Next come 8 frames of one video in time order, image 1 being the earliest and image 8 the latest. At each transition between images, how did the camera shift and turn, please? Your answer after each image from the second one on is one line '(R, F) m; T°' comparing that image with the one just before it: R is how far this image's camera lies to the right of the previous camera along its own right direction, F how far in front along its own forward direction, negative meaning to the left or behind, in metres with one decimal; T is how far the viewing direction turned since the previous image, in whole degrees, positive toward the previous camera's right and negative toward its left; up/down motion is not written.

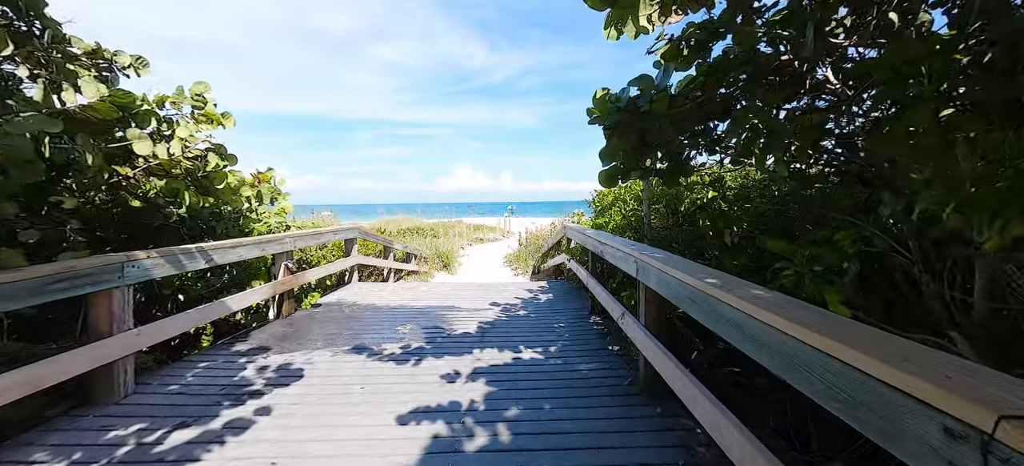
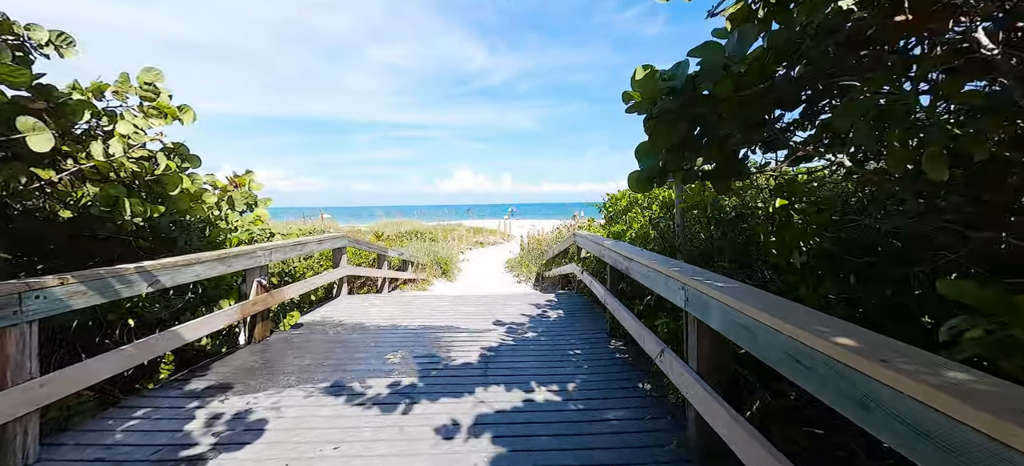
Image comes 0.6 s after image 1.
(-0.1, +0.4) m; 0°
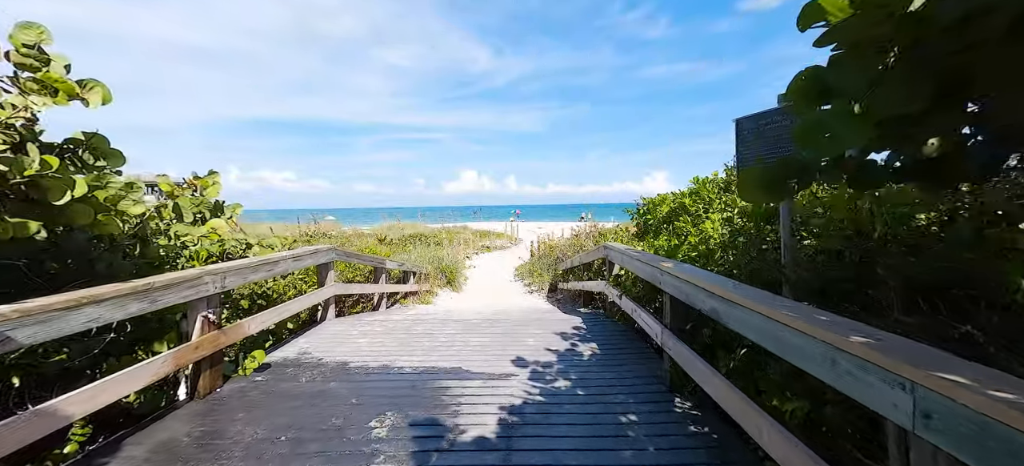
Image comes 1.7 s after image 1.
(-0.1, +0.7) m; -1°
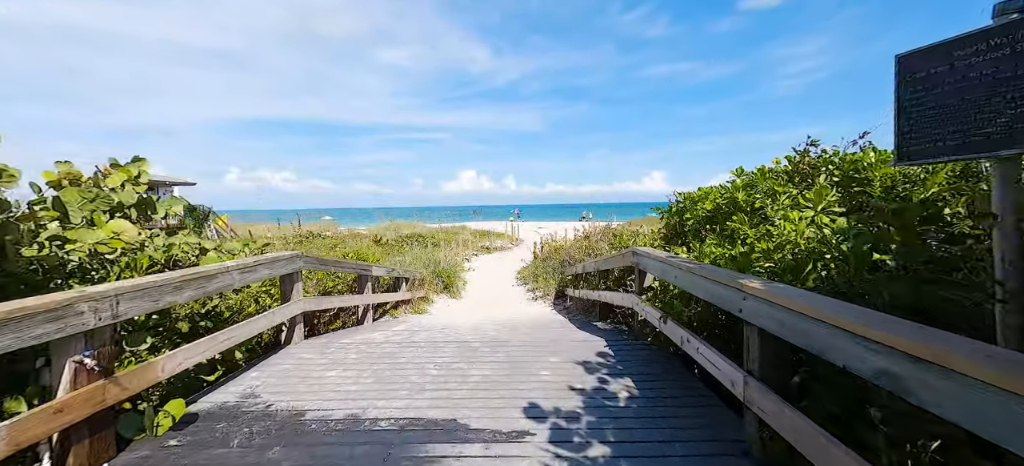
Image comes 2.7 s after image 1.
(-0.1, +0.7) m; 0°
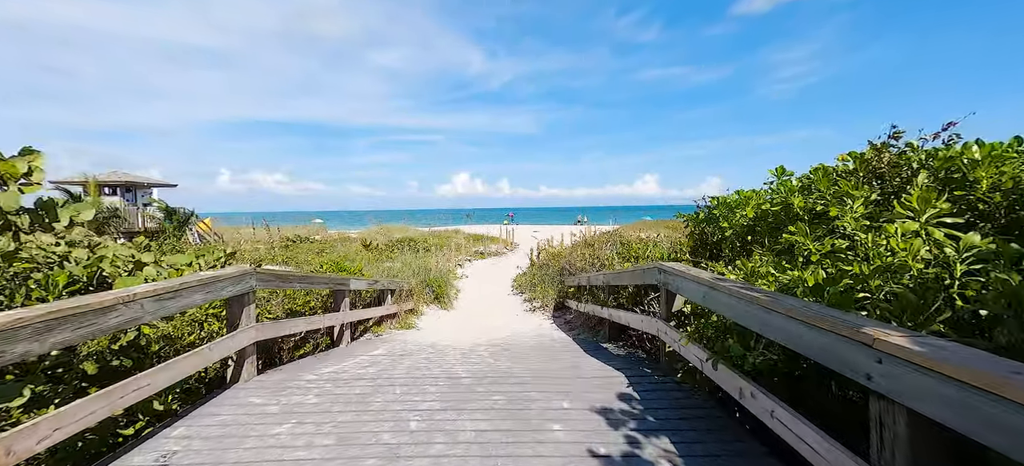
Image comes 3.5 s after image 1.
(0.0, +0.5) m; +1°
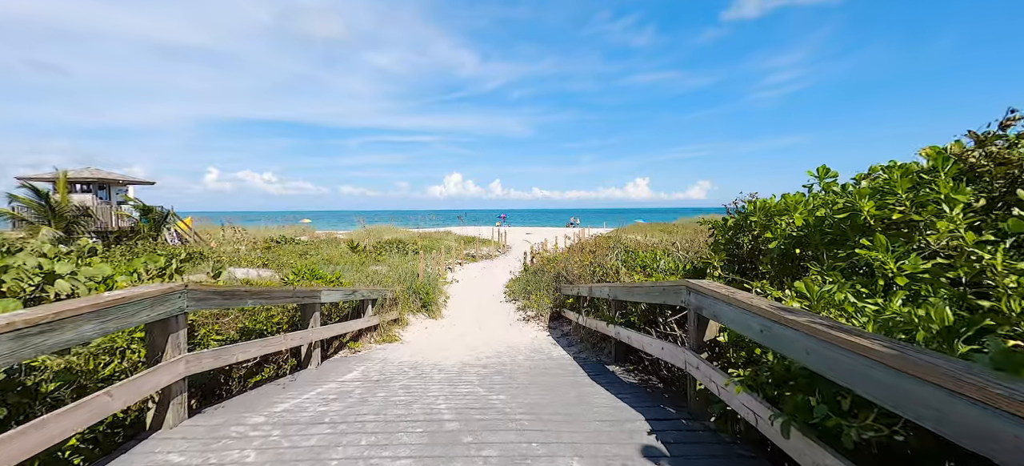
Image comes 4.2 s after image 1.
(0.0, +0.5) m; +1°
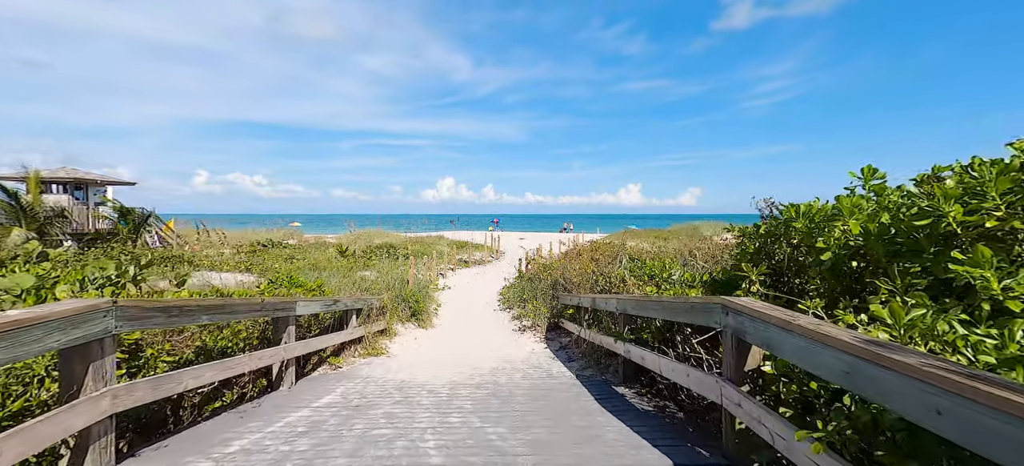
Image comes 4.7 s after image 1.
(0.0, +0.3) m; +1°
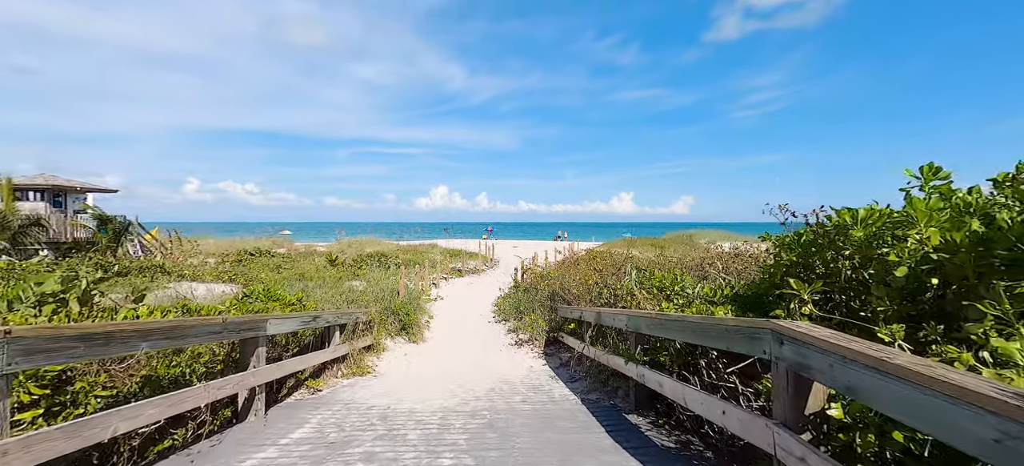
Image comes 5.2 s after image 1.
(0.0, +0.3) m; +1°
